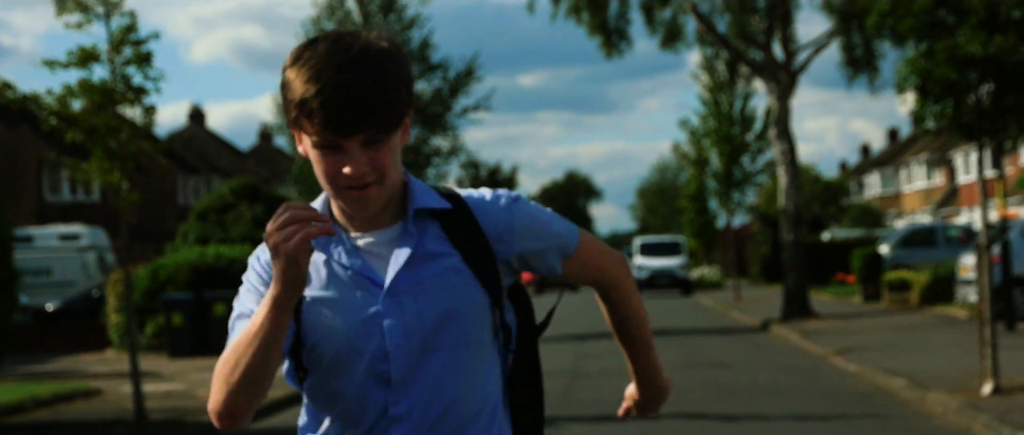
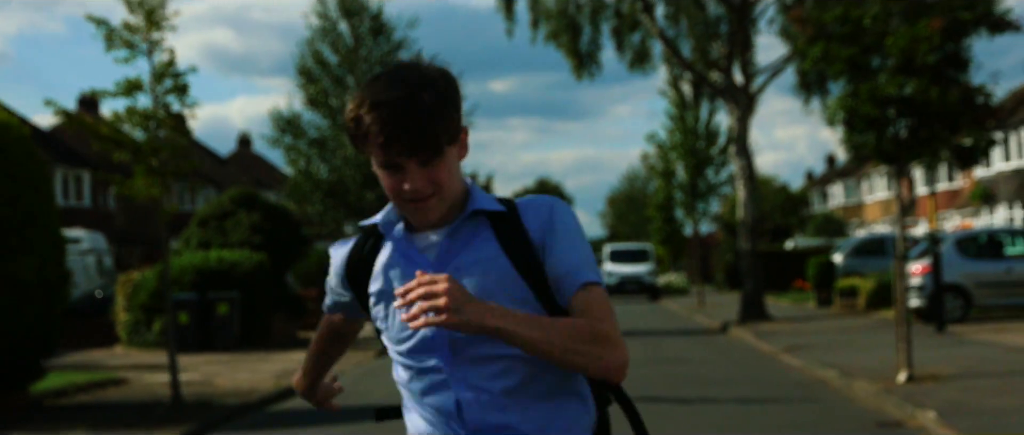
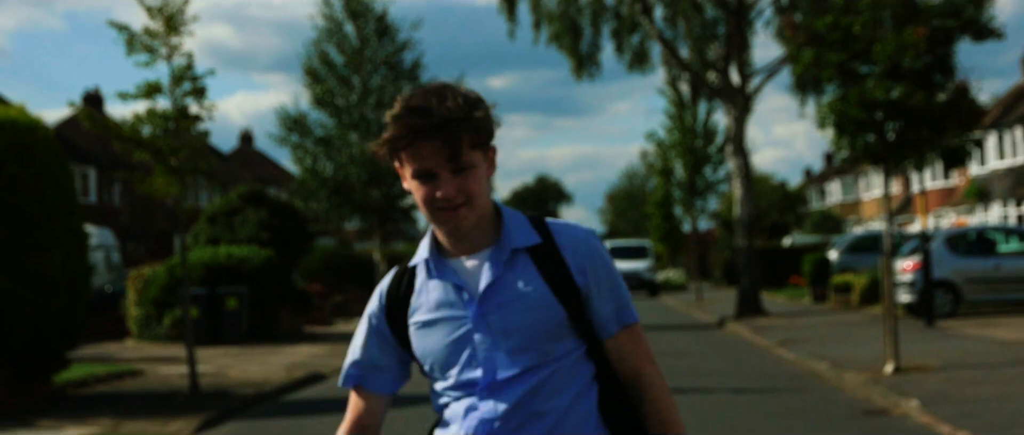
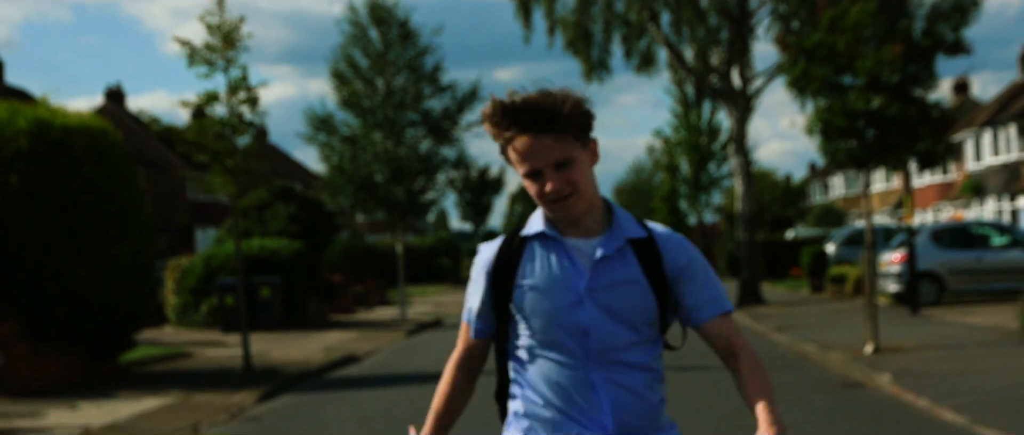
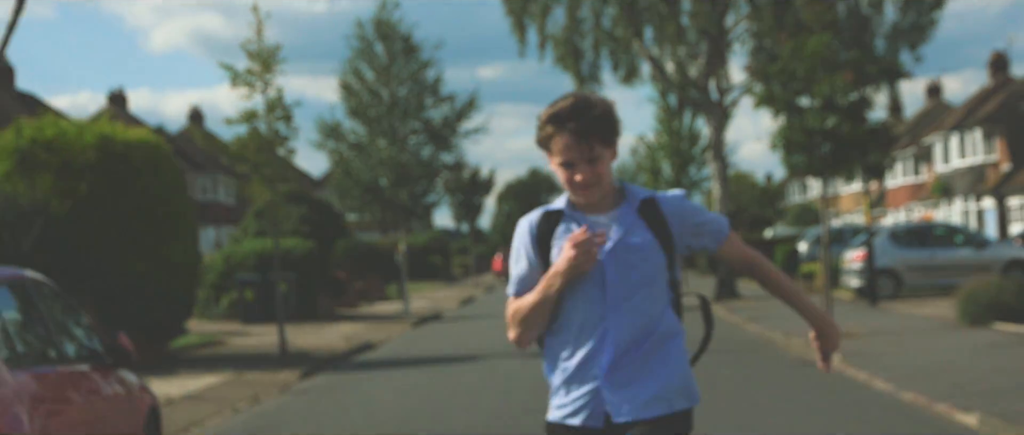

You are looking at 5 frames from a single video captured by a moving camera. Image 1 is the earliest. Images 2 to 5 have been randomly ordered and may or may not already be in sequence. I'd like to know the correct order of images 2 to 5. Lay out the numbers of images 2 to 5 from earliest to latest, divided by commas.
2, 3, 4, 5
